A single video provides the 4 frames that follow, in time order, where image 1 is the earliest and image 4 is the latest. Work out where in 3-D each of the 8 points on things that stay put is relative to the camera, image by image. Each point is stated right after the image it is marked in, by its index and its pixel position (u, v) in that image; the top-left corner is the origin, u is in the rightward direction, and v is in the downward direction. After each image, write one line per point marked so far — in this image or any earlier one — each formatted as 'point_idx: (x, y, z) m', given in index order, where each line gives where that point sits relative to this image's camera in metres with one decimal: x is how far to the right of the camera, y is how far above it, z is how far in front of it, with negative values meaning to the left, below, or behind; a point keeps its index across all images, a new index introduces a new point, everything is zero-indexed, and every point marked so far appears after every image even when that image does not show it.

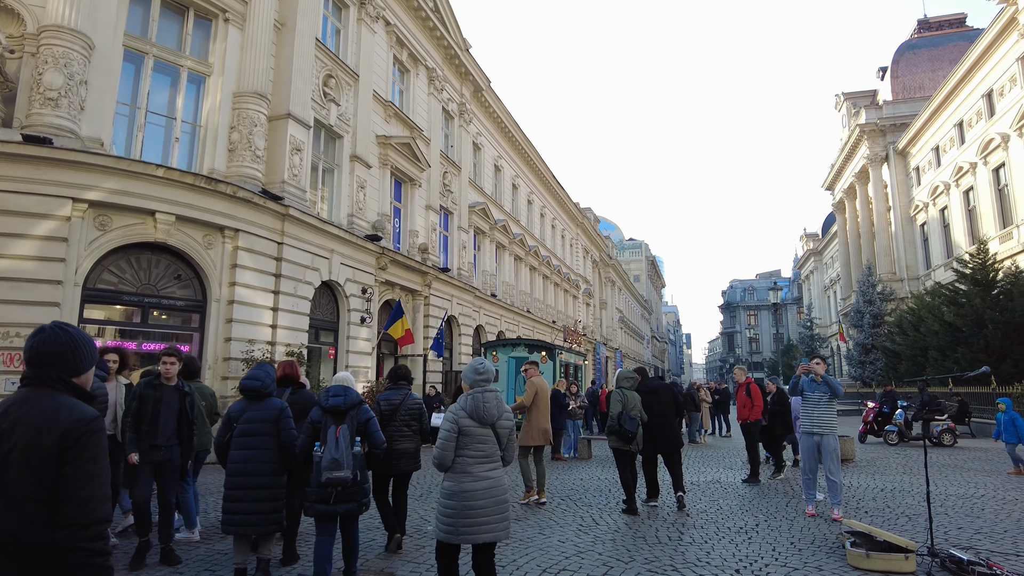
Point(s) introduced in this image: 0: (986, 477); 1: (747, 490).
0: (+8.3, -3.3, +11.5) m
1: (+3.6, -3.1, +9.9) m
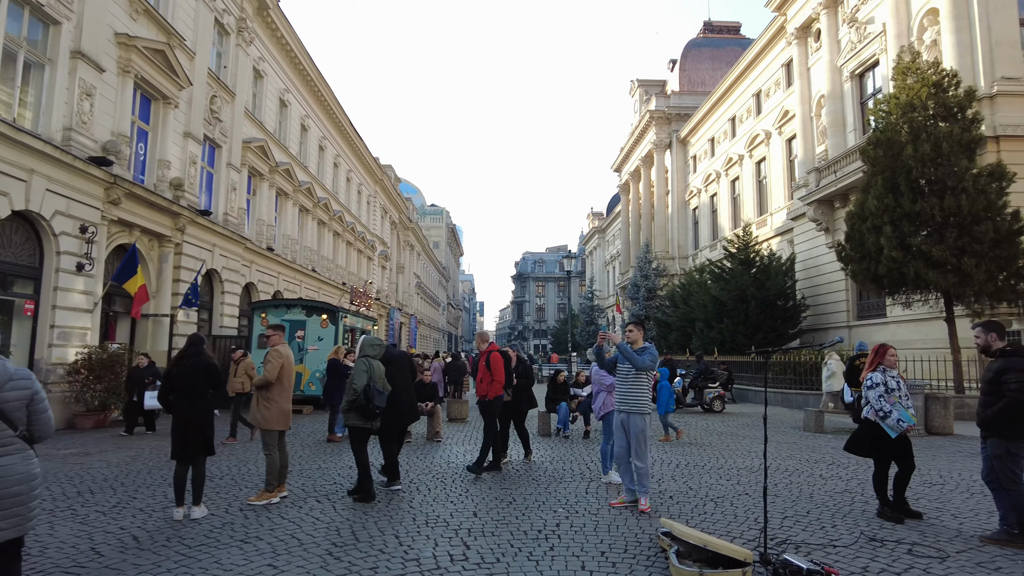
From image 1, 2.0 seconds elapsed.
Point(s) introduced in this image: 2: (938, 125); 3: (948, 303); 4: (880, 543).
0: (+4.4, -2.7, +11.6) m
1: (+0.4, -2.5, +8.7) m
2: (+10.0, +3.8, +15.3) m
3: (+10.2, -0.3, +15.2) m
4: (+3.1, -2.1, +5.4) m
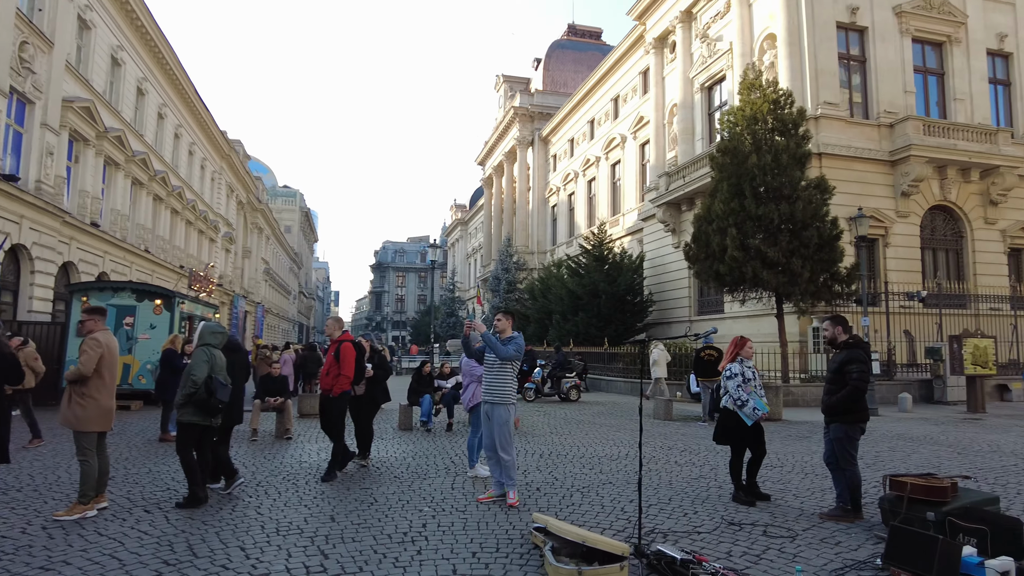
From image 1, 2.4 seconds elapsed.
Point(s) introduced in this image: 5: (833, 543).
0: (+1.9, -2.6, +12.0) m
1: (-1.4, -2.3, +8.3) m
2: (+6.8, +3.9, +16.7) m
3: (+6.8, -0.3, +16.7) m
4: (+2.0, -2.1, +5.6) m
5: (+2.6, -2.0, +5.2) m
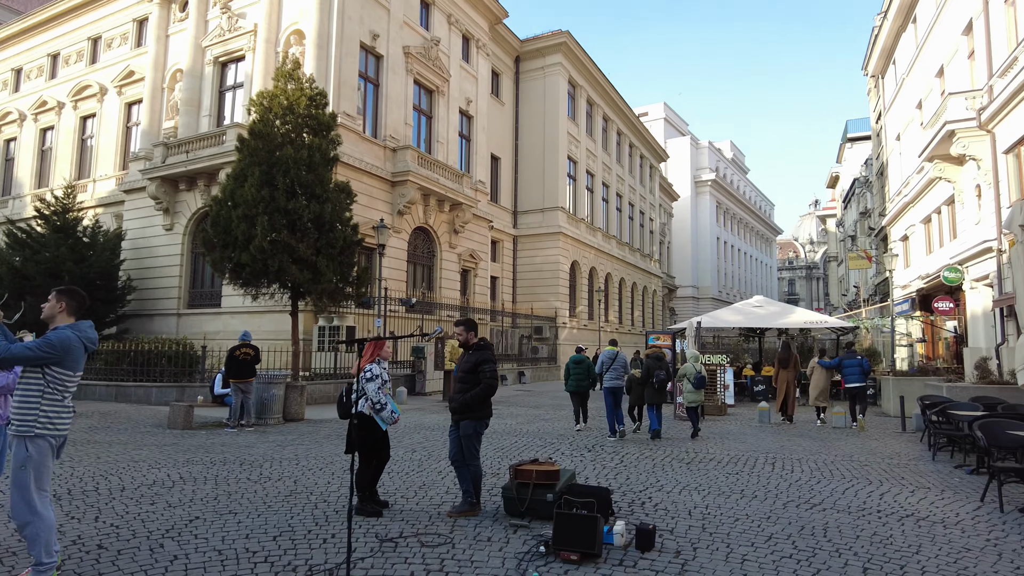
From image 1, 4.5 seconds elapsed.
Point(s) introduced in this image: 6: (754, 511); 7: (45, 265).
0: (-5.7, -2.4, +9.6) m
1: (-5.2, -2.0, +4.6) m
2: (-5.2, +3.9, +16.5) m
3: (-5.5, -0.3, +16.5) m
4: (-1.0, -2.1, +5.3) m
5: (-0.2, -2.1, +5.3) m
6: (+2.3, -2.2, +6.3) m
7: (-14.9, +0.7, +20.5) m
